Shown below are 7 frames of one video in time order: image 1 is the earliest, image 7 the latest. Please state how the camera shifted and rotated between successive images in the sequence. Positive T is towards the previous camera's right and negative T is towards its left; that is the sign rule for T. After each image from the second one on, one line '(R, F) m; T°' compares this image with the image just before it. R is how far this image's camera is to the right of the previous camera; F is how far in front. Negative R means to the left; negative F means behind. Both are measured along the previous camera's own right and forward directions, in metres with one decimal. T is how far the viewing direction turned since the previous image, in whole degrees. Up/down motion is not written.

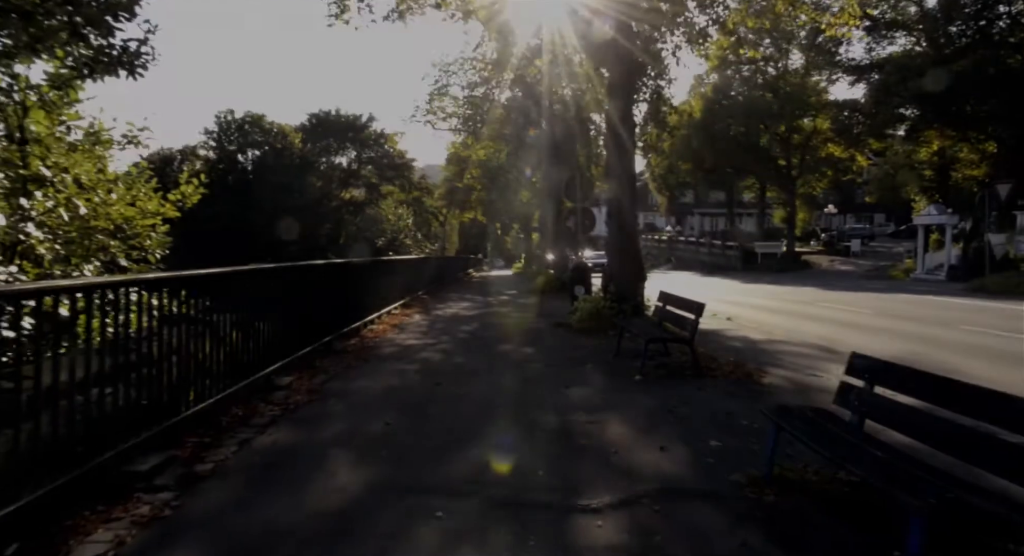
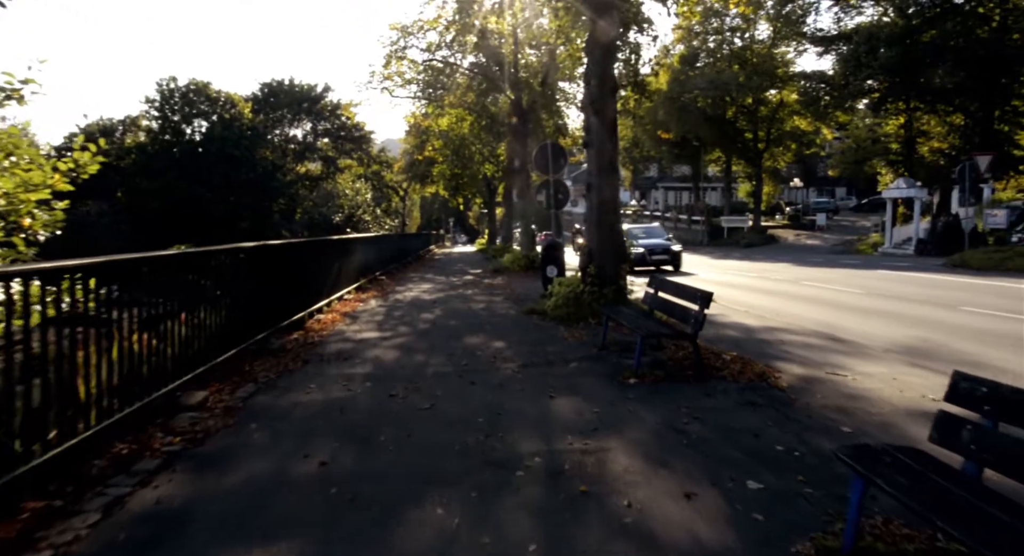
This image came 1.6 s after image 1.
(-0.1, +1.4) m; +4°
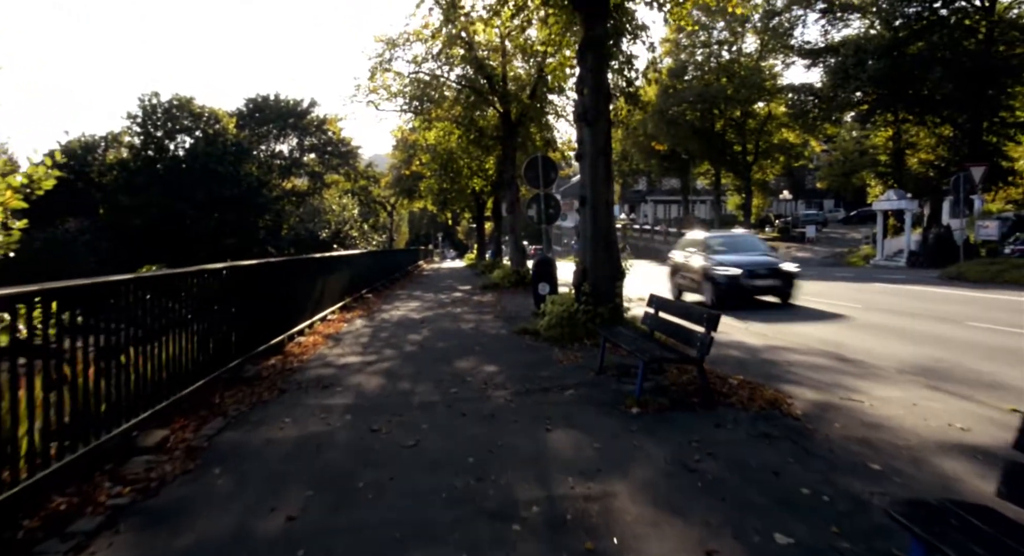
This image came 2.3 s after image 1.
(0.0, +0.5) m; +1°
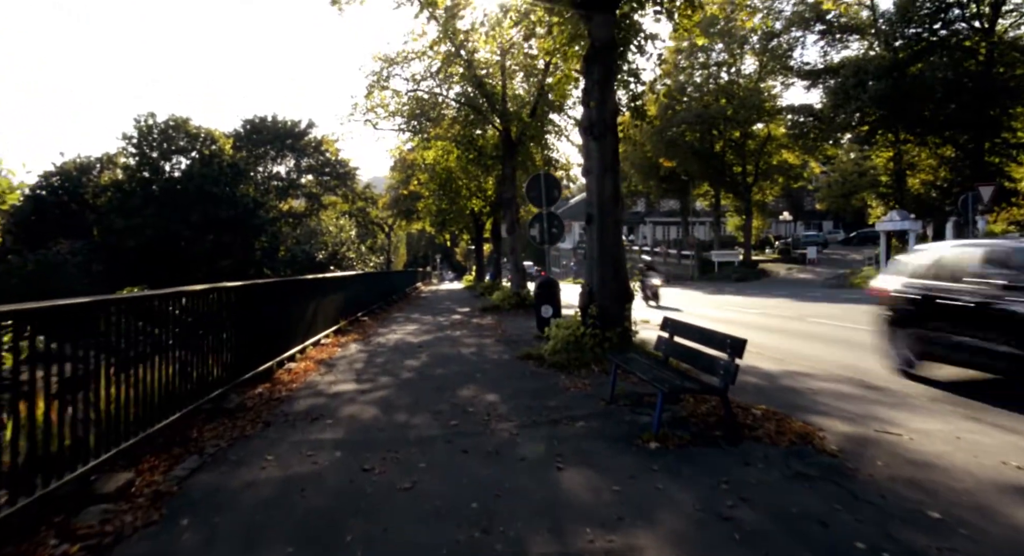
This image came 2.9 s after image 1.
(-0.1, +0.5) m; 0°
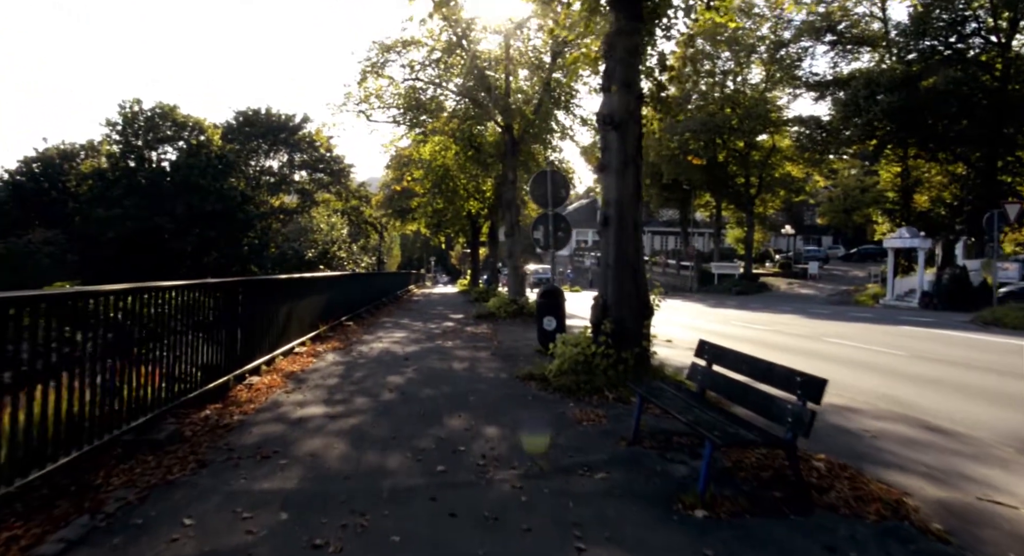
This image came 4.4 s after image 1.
(-0.1, +1.3) m; +1°
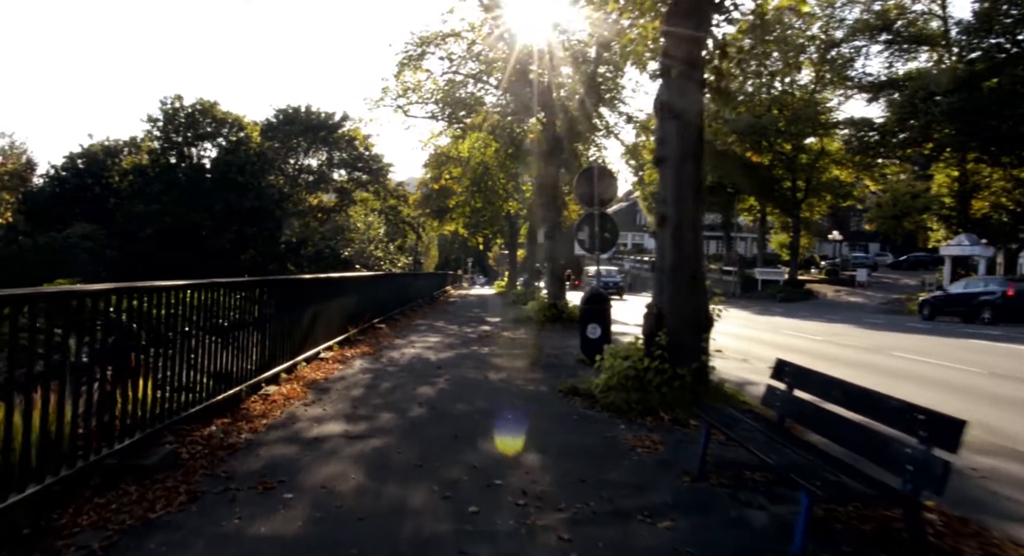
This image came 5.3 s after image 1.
(-0.1, +0.8) m; -3°
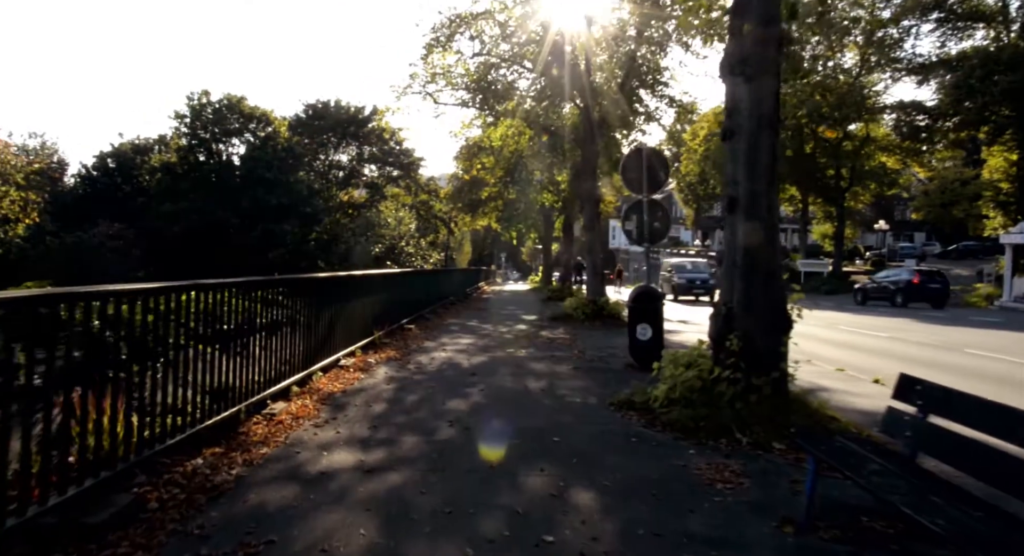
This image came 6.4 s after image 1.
(-0.1, +1.1) m; -3°
